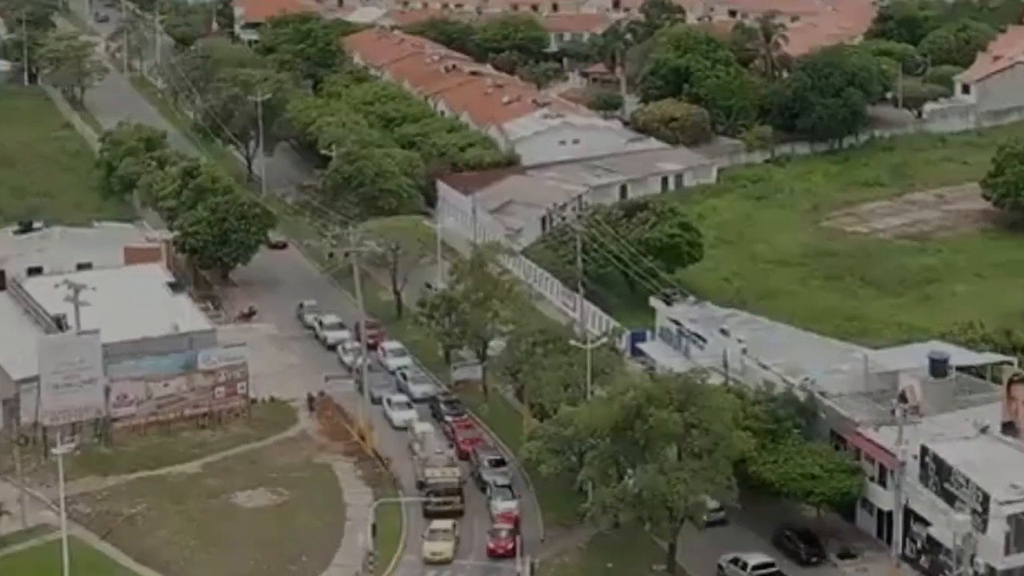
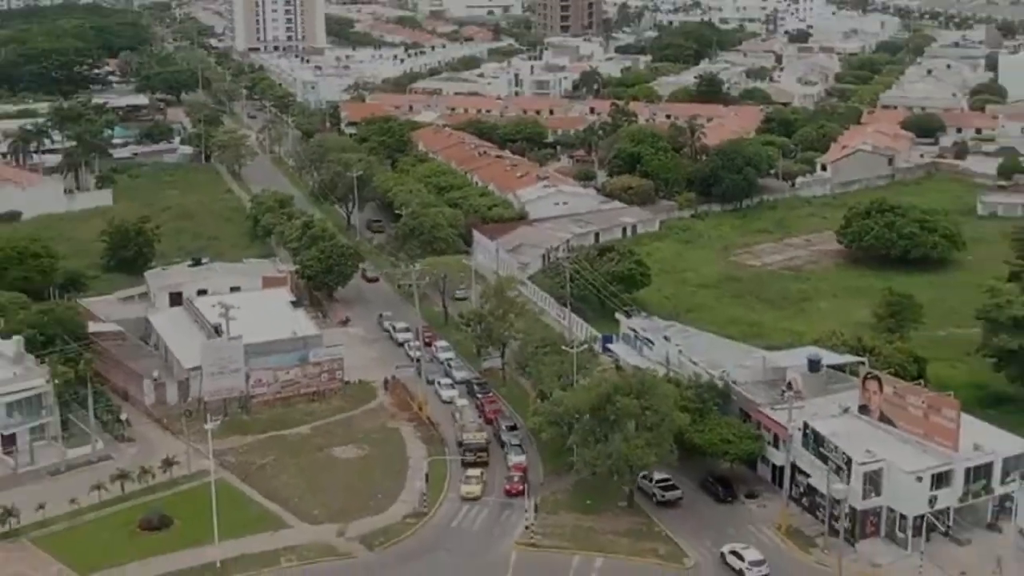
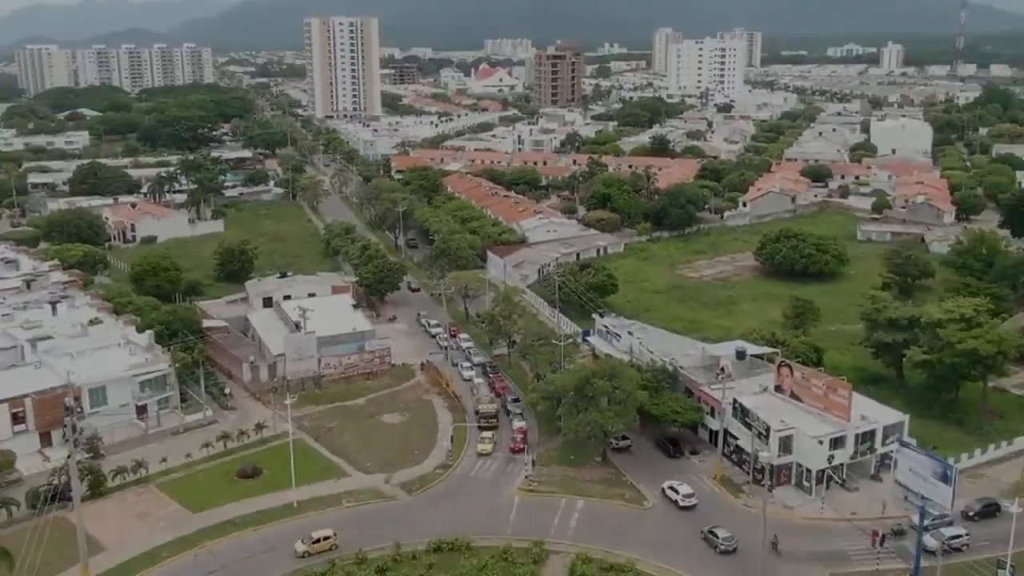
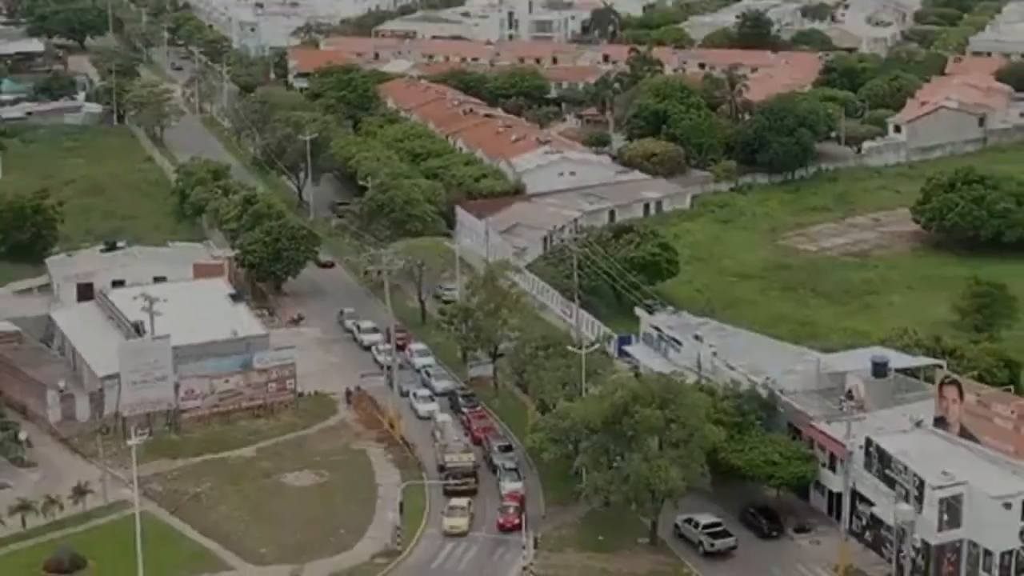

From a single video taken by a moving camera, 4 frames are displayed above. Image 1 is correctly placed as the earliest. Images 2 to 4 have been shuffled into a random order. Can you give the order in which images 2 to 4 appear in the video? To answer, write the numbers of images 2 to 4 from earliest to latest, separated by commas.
4, 2, 3
